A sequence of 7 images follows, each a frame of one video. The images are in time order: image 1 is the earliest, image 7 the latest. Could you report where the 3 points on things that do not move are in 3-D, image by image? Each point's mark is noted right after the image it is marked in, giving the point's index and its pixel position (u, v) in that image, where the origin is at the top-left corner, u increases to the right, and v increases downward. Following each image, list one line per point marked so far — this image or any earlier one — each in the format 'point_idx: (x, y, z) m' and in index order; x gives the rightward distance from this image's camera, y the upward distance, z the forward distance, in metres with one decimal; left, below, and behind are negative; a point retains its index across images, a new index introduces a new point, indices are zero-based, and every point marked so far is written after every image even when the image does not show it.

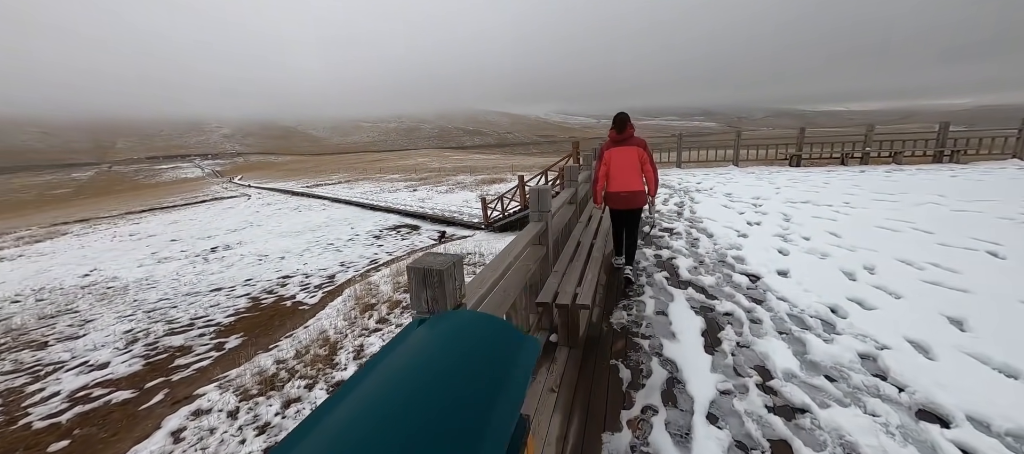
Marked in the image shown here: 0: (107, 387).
0: (-5.9, -2.4, +5.4) m
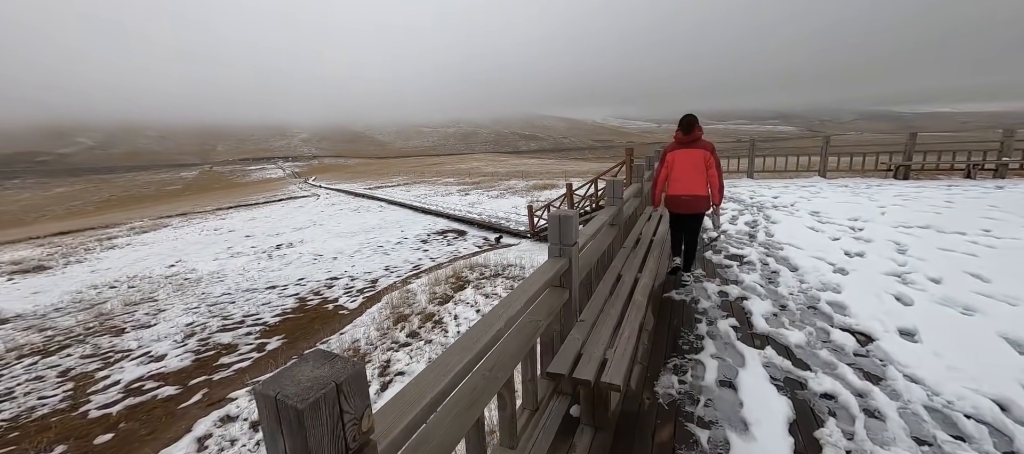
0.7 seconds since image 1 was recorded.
0: (-5.4, -2.4, +5.7) m
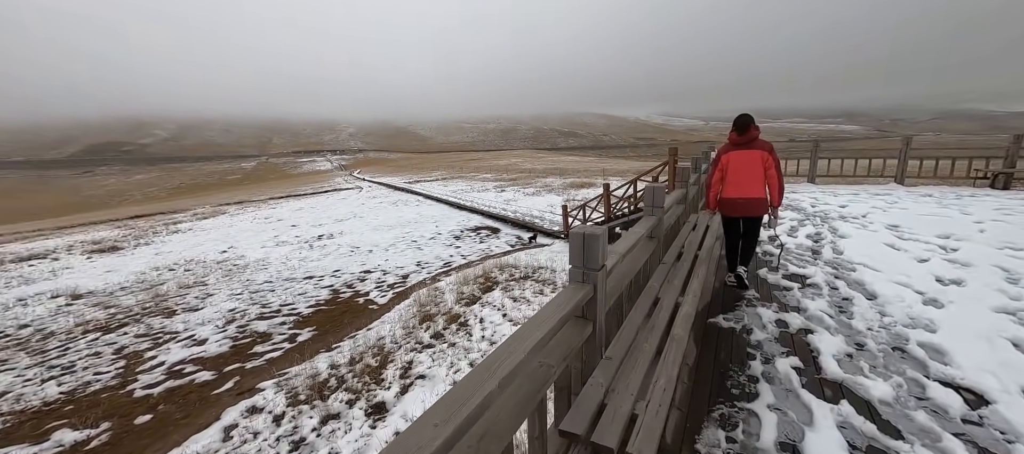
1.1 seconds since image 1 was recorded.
0: (-5.1, -2.2, +5.9) m
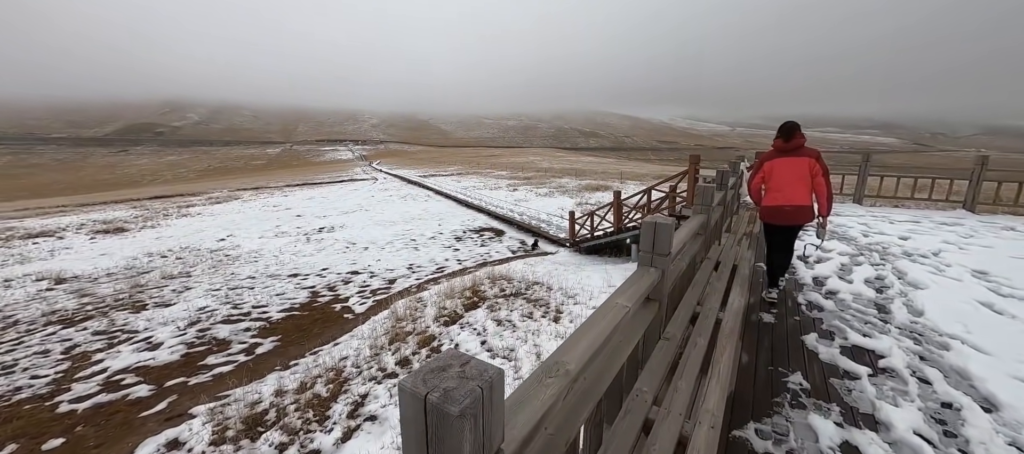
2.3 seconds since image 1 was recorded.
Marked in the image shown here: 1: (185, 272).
0: (-5.4, -2.1, +5.3) m
1: (-9.4, -1.3, +10.6) m
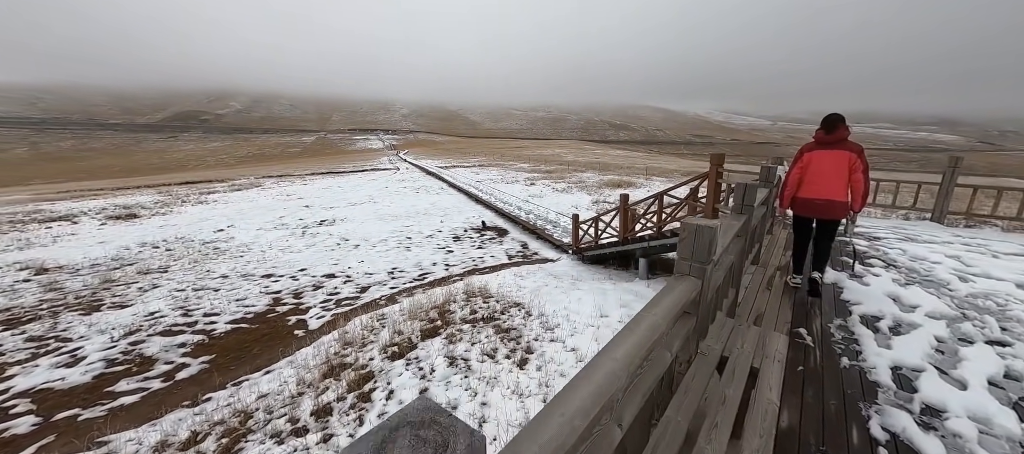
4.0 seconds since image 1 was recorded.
0: (-5.9, -2.2, +4.6) m
1: (-9.5, -1.1, +10.1) m
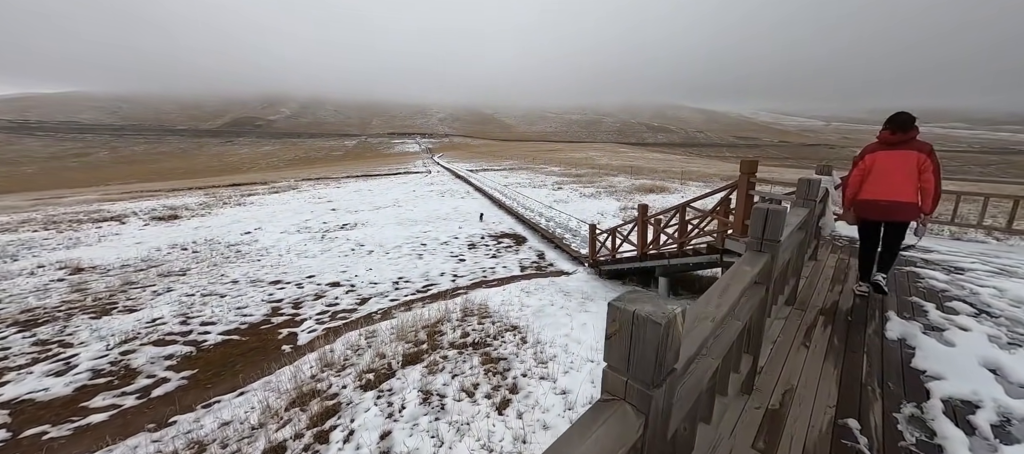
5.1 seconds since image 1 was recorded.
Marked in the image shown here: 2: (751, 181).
0: (-6.1, -2.3, +4.5) m
1: (-9.1, -1.2, +10.3) m
2: (+2.9, +0.6, +4.5) m
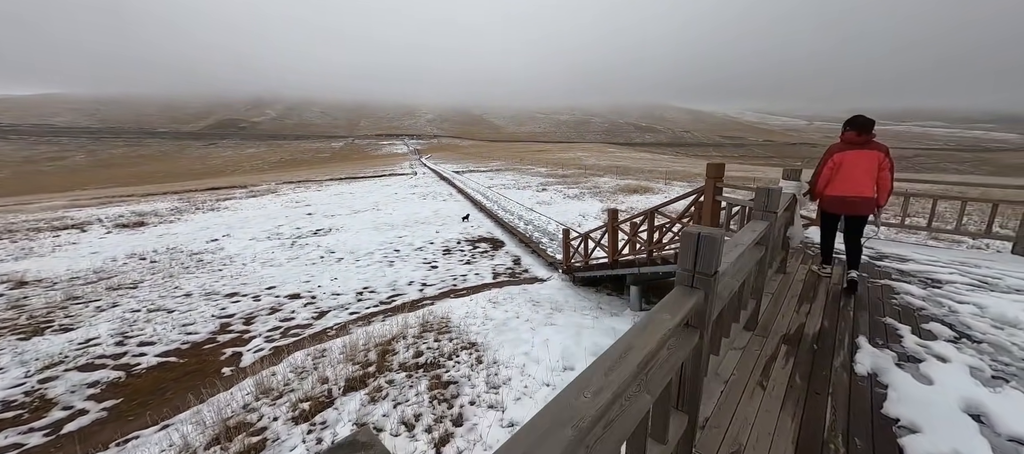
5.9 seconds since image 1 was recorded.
0: (-6.6, -2.5, +3.9) m
1: (-9.8, -1.4, +9.7) m
2: (+2.4, +0.5, +4.2) m
